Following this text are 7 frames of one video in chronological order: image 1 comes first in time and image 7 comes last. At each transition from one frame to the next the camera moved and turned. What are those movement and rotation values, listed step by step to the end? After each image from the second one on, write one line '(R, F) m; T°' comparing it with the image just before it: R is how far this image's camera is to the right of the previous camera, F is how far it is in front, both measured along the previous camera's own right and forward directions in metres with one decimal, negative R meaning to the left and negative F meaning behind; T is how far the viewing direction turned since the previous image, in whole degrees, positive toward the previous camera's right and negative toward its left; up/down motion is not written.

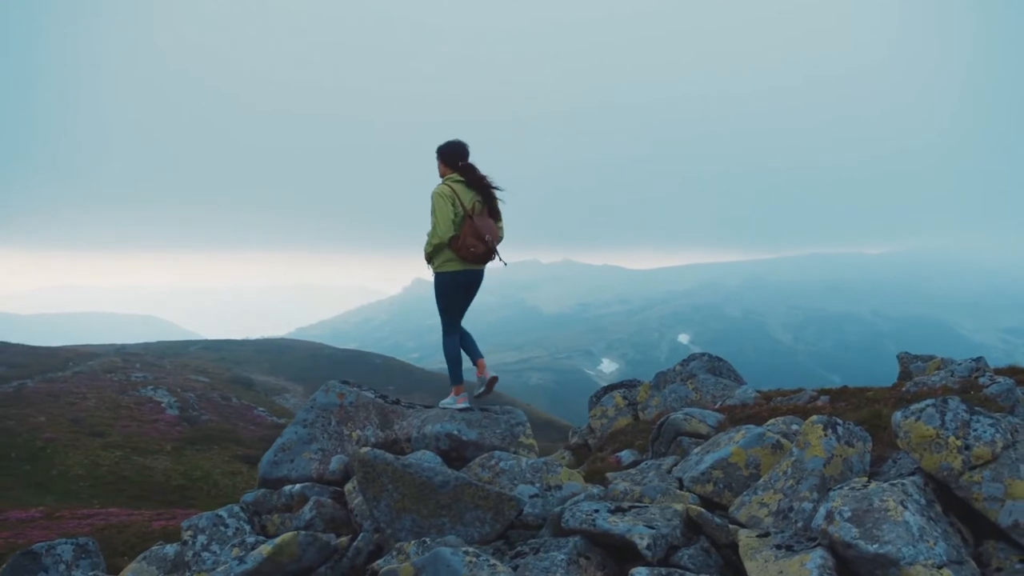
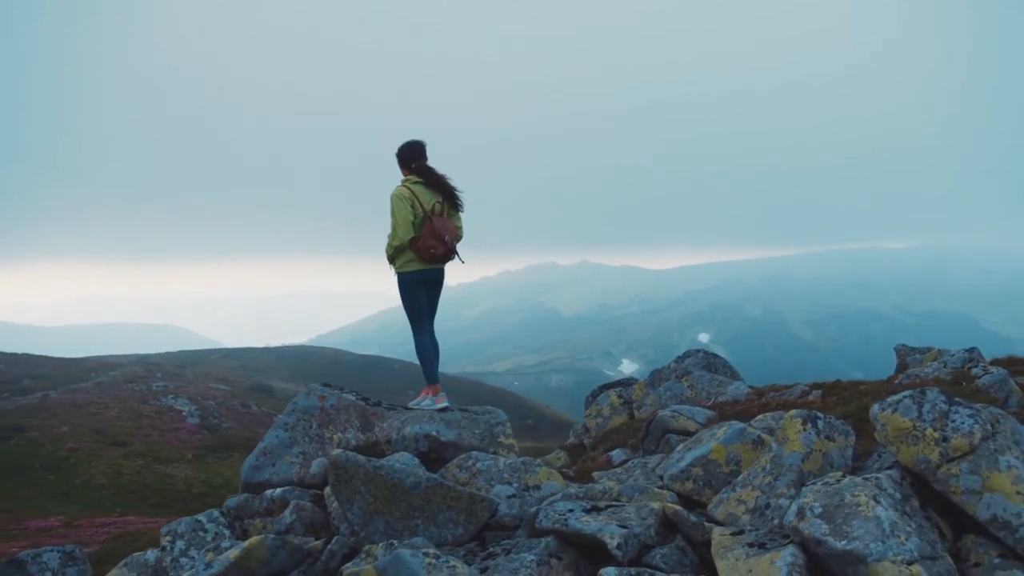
(+1.0, +0.2) m; -1°
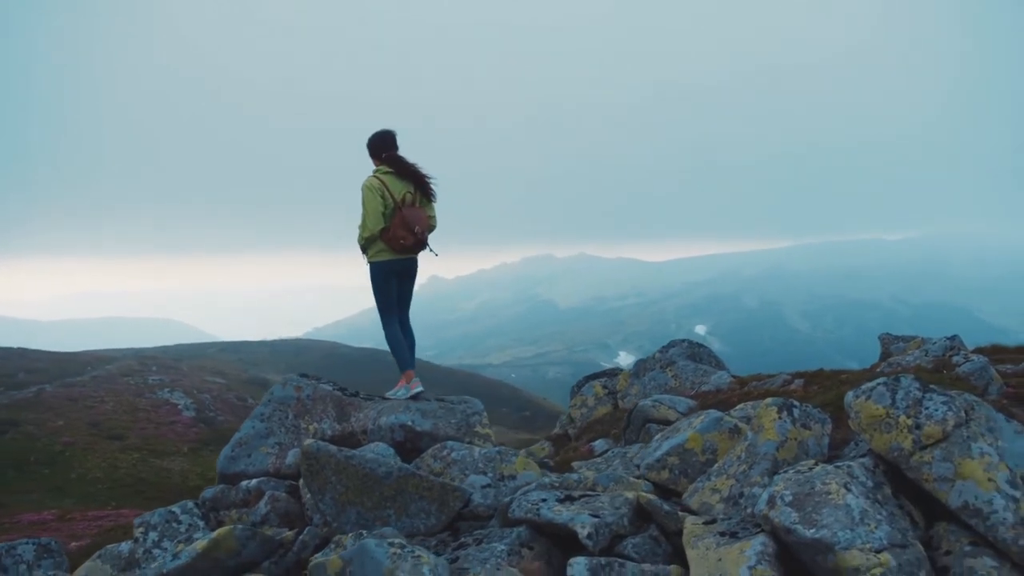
(+0.5, +0.2) m; 0°
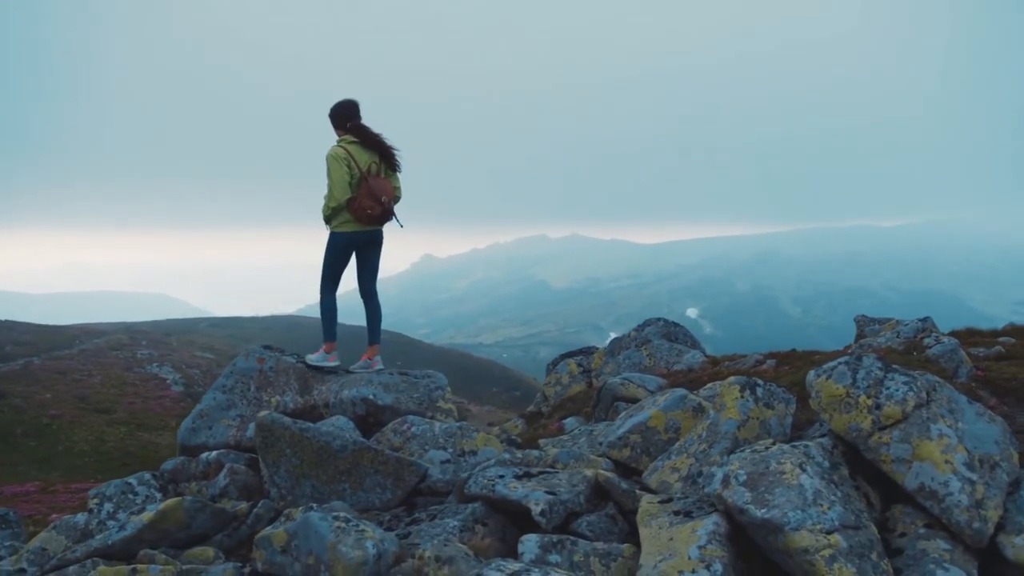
(+0.6, +0.3) m; +1°
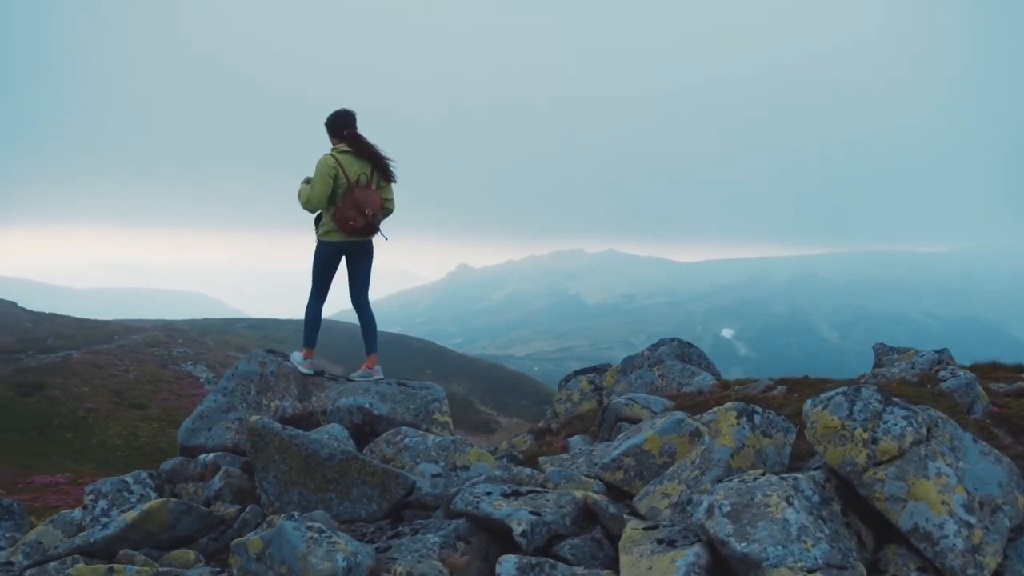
(+0.7, +0.2) m; -3°
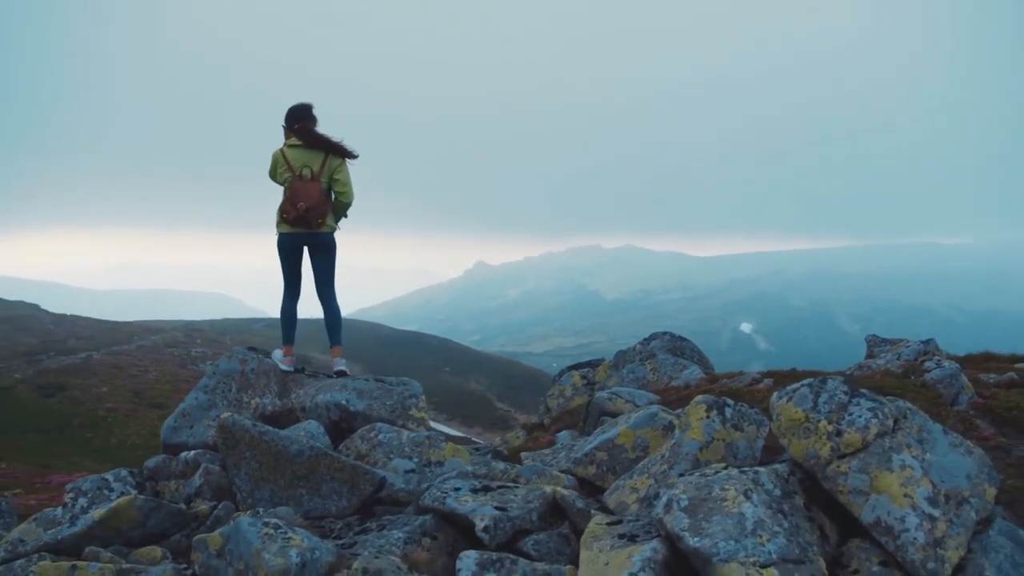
(+1.0, +0.1) m; -1°
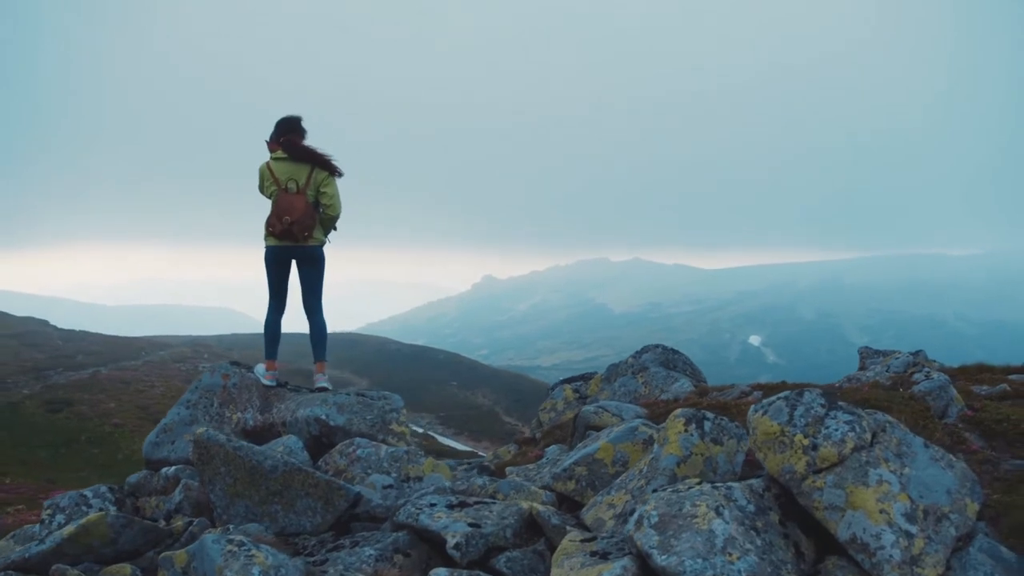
(+0.6, +0.2) m; -1°
